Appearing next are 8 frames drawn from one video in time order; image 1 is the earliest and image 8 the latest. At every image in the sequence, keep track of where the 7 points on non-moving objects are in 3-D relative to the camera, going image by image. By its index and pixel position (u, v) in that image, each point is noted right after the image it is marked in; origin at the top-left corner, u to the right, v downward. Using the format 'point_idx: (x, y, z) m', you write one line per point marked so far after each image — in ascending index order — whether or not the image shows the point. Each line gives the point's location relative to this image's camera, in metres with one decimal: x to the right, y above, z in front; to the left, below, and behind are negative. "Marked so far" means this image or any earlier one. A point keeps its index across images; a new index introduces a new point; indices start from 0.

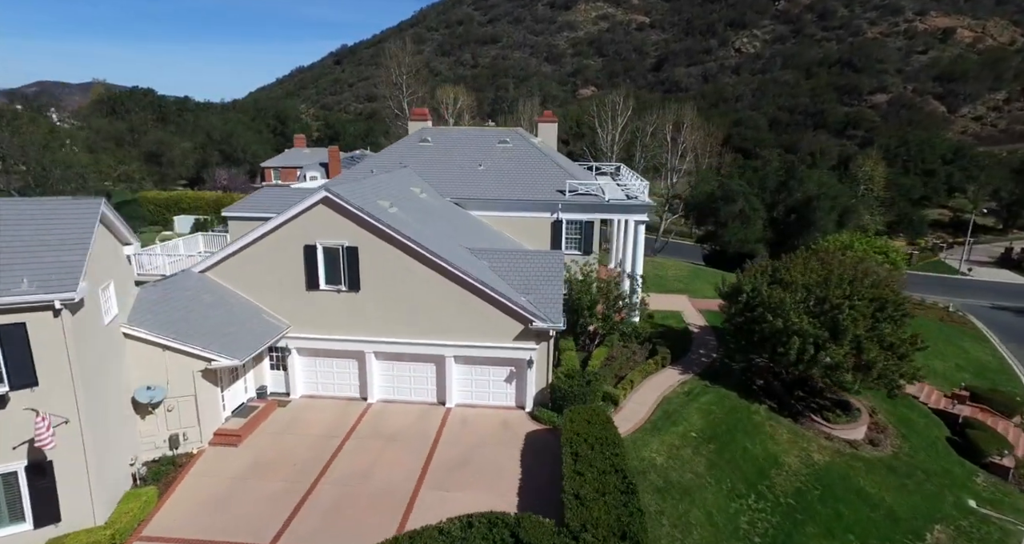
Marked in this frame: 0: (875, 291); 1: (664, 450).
0: (+12.3, -0.7, +18.0) m
1: (+4.1, -5.1, +15.3) m
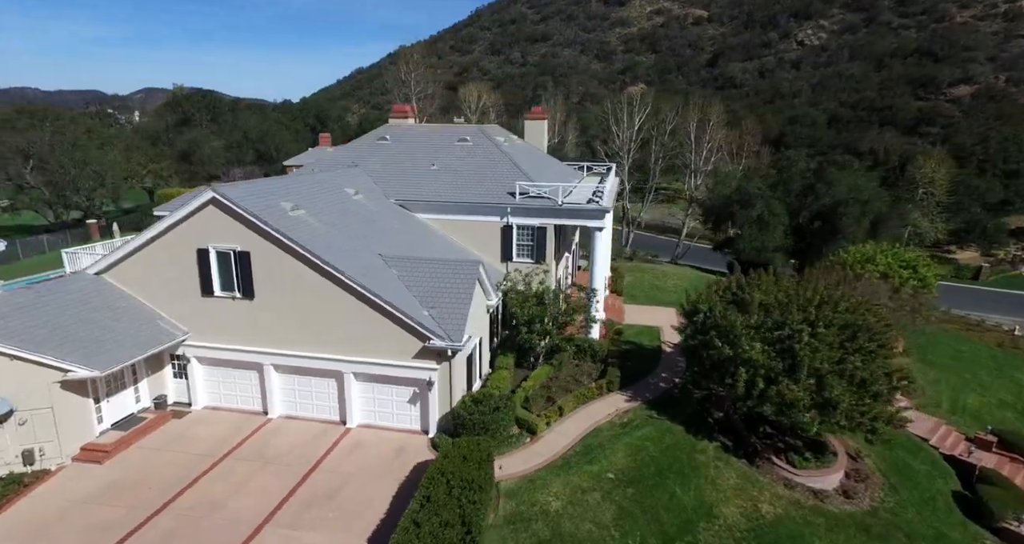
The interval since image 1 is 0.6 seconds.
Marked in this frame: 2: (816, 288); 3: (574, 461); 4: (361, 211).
0: (+9.6, -1.3, +15.2) m
1: (+1.1, -5.5, +13.3) m
2: (+8.9, -0.6, +16.3) m
3: (+1.2, -5.3, +14.1) m
4: (-5.5, +2.2, +18.9) m
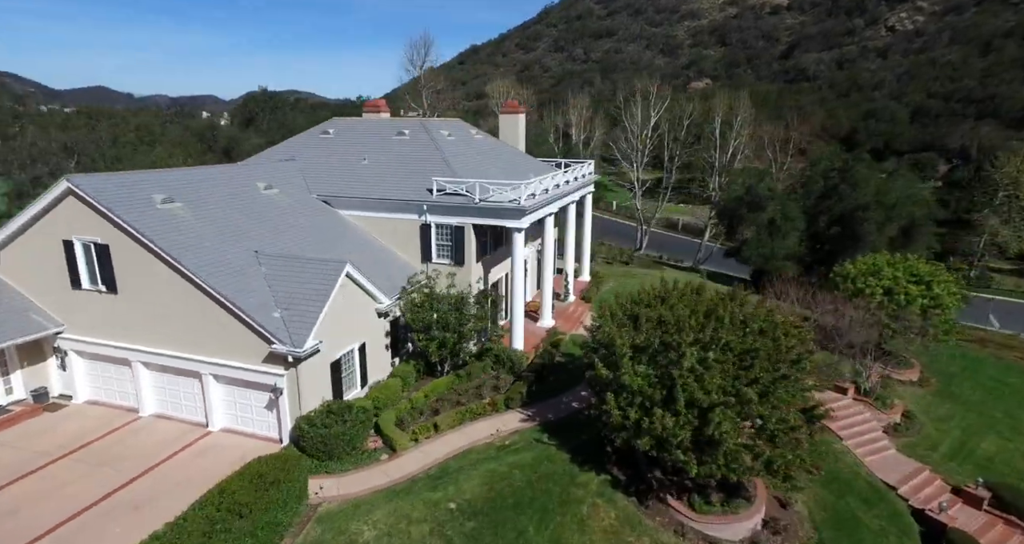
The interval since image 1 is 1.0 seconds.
0: (+5.7, -1.6, +12.8) m
1: (-3.1, -5.6, +12.0) m
2: (+5.2, -0.9, +14.0) m
3: (-2.9, -5.4, +12.8) m
4: (-8.7, +2.3, +18.4) m
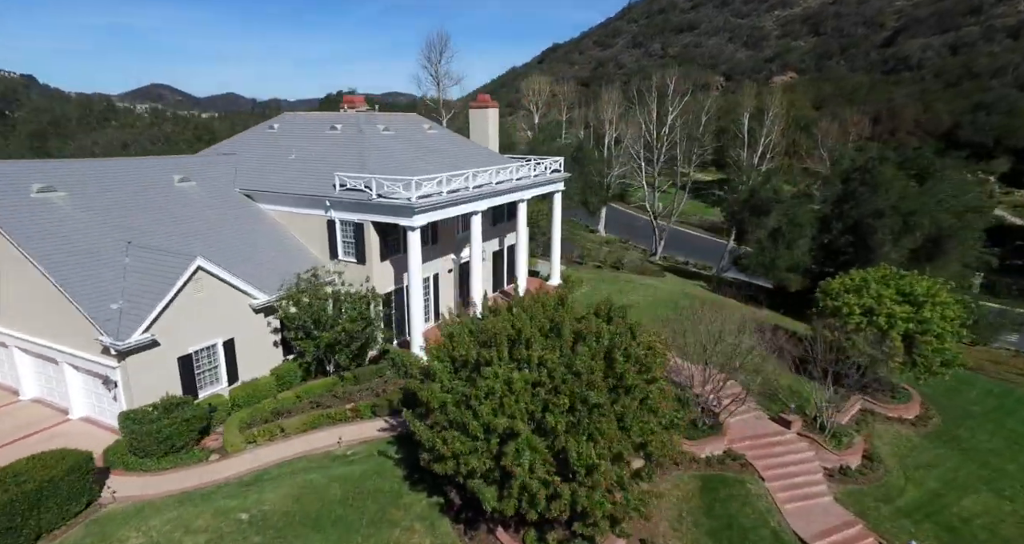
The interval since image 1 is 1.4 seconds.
0: (+1.1, -1.8, +11.1) m
1: (-7.8, -5.5, +11.7) m
2: (+0.8, -1.1, +12.4) m
3: (-7.5, -5.3, +12.4) m
4: (-12.1, +2.6, +18.8) m
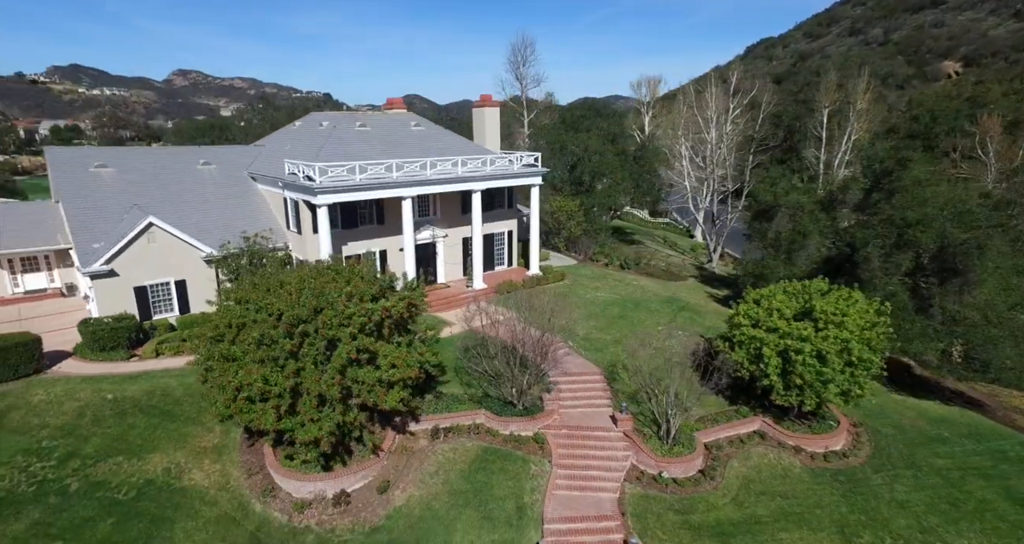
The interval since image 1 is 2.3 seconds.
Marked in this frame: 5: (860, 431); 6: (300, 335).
0: (-6.2, -0.9, +13.8) m
1: (-14.6, -3.8, +17.4) m
2: (-6.0, -0.1, +15.1) m
3: (-14.1, -3.6, +18.0) m
4: (-15.5, +4.5, +25.5) m
5: (+12.6, -5.7, +19.4) m
6: (-5.4, -1.6, +13.7) m
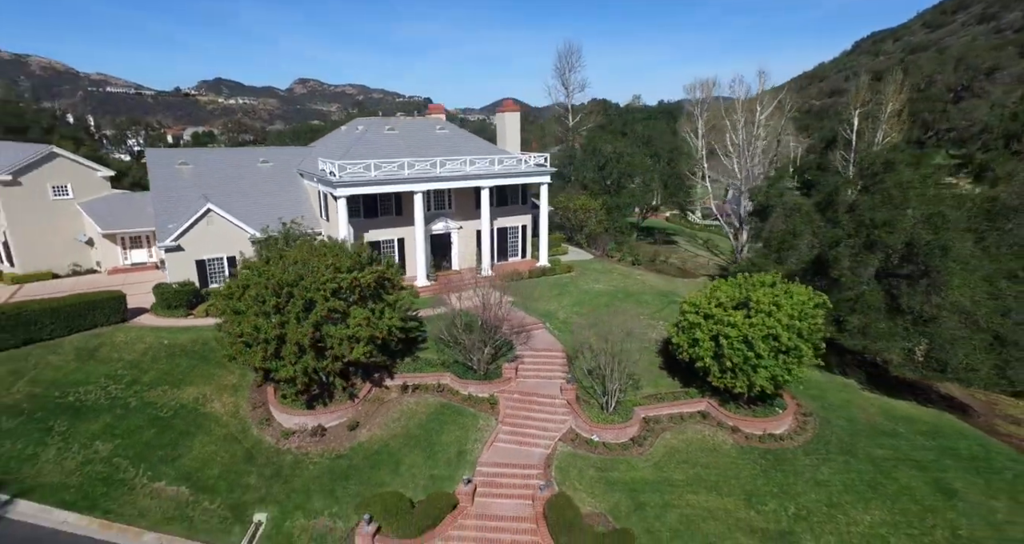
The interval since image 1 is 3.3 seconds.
0: (-8.0, 0.0, +17.6) m
1: (-15.9, -2.7, +22.5) m
2: (-7.6, +0.7, +18.9) m
3: (-15.2, -2.5, +23.0) m
4: (-15.3, +5.6, +30.6) m
5: (+11.2, -5.5, +20.2) m
6: (-7.3, -0.8, +17.4) m
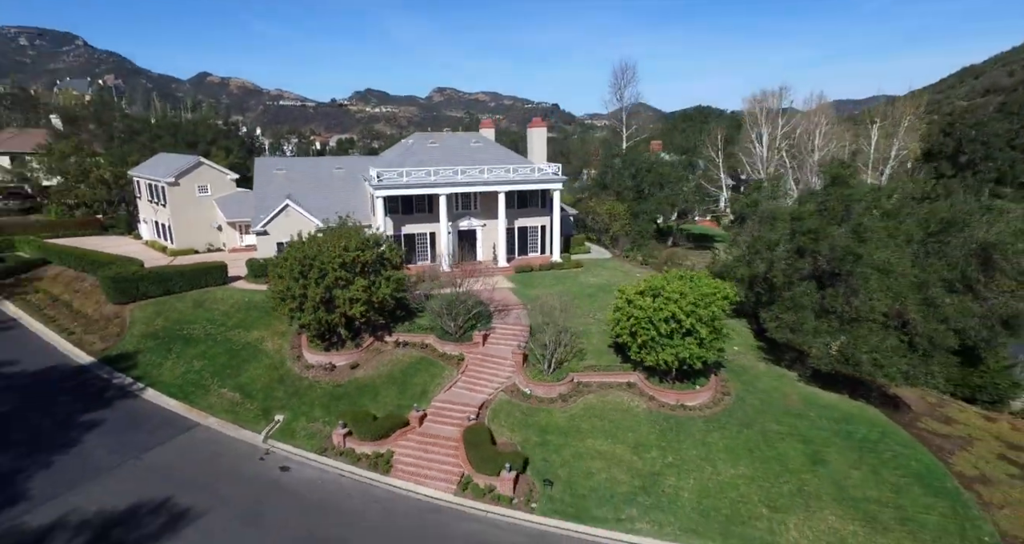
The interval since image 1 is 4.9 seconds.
0: (-9.7, +1.0, +24.7) m
1: (-16.6, -1.3, +31.2) m
2: (-9.1, +1.7, +25.8) m
3: (-15.8, -1.2, +31.5) m
4: (-13.8, +6.8, +39.0) m
5: (+9.3, -5.4, +23.2) m
6: (-9.2, +0.3, +24.3) m
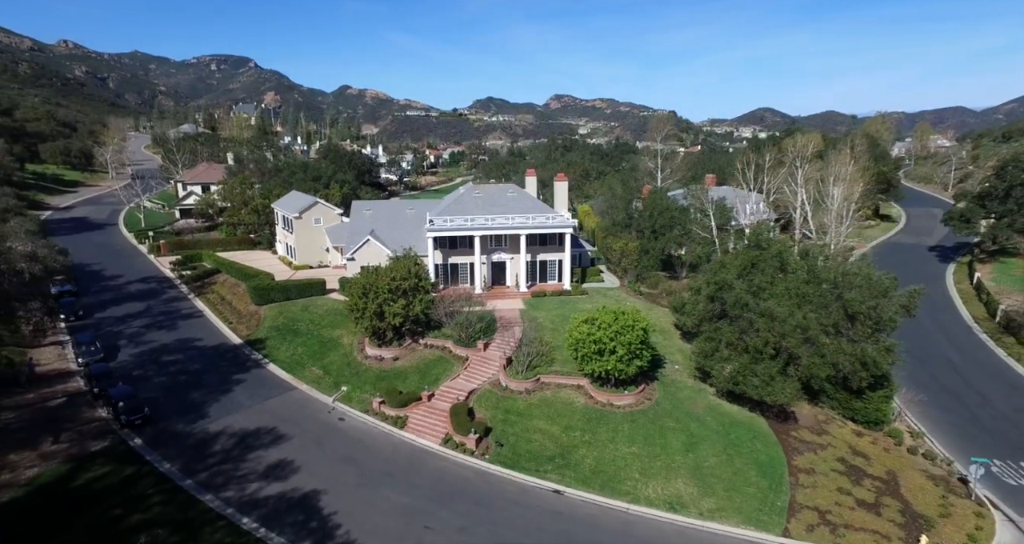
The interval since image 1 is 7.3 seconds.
0: (-10.1, -0.4, +36.8) m
1: (-15.6, -2.6, +44.5) m
2: (-9.1, +0.2, +37.8) m
3: (-14.8, -2.5, +44.6) m
4: (-11.0, +5.3, +51.6) m
5: (+8.0, -7.6, +31.5) m
6: (-9.6, -1.2, +36.3) m
